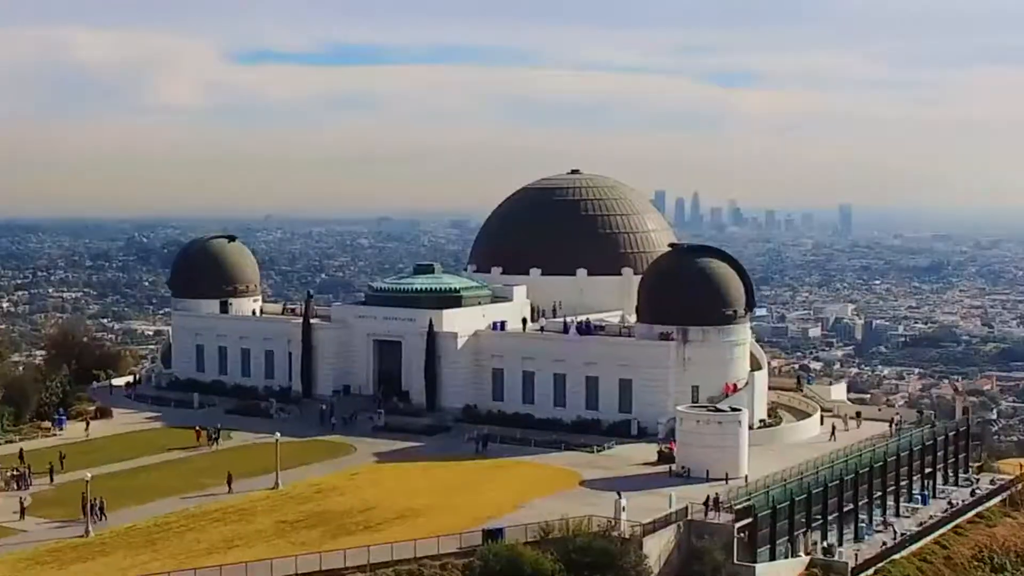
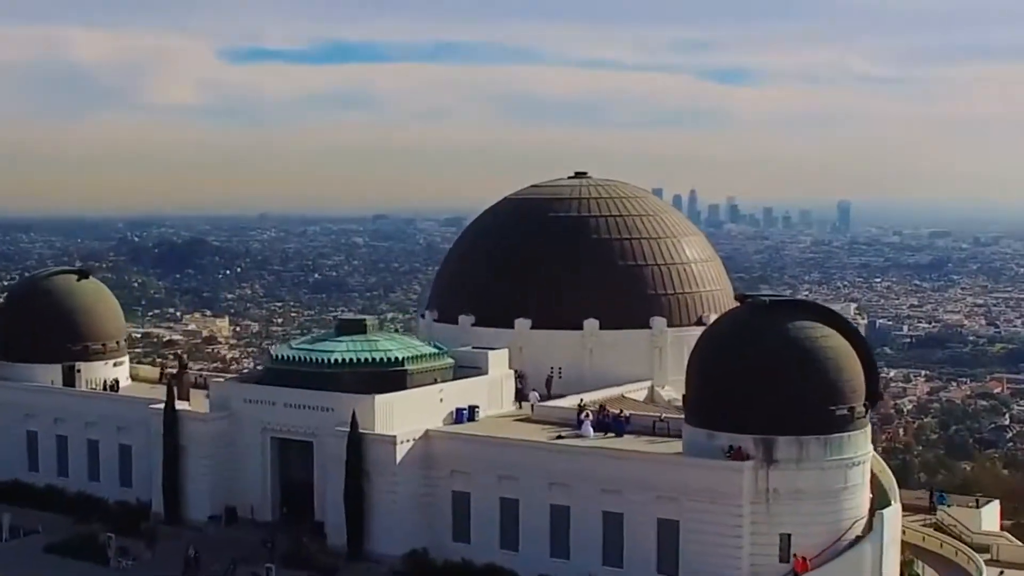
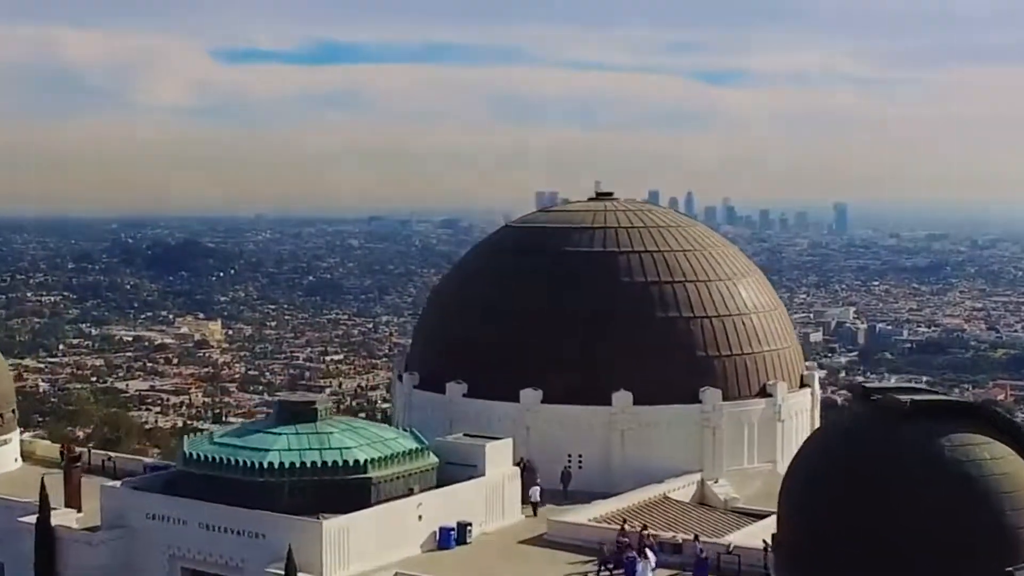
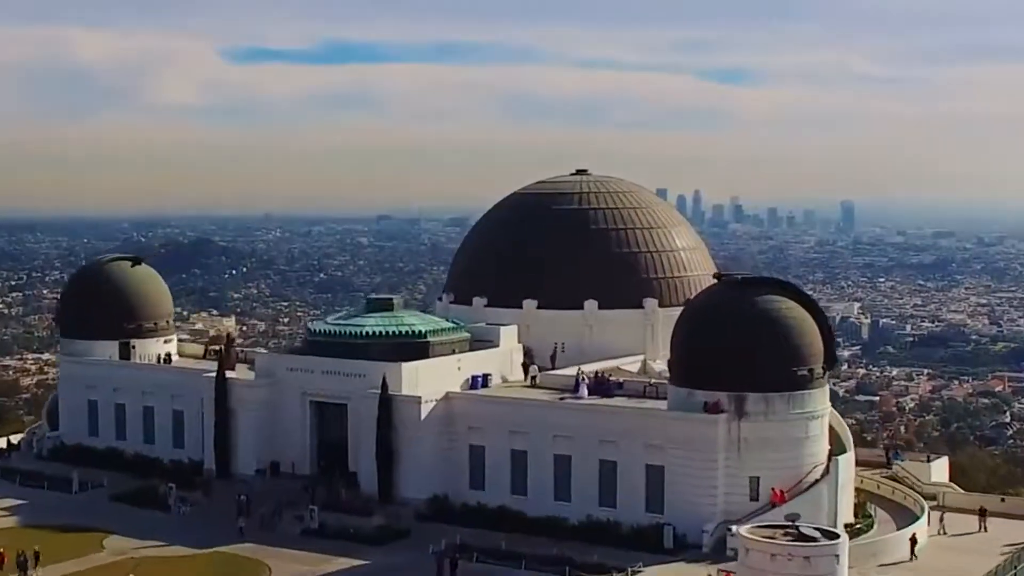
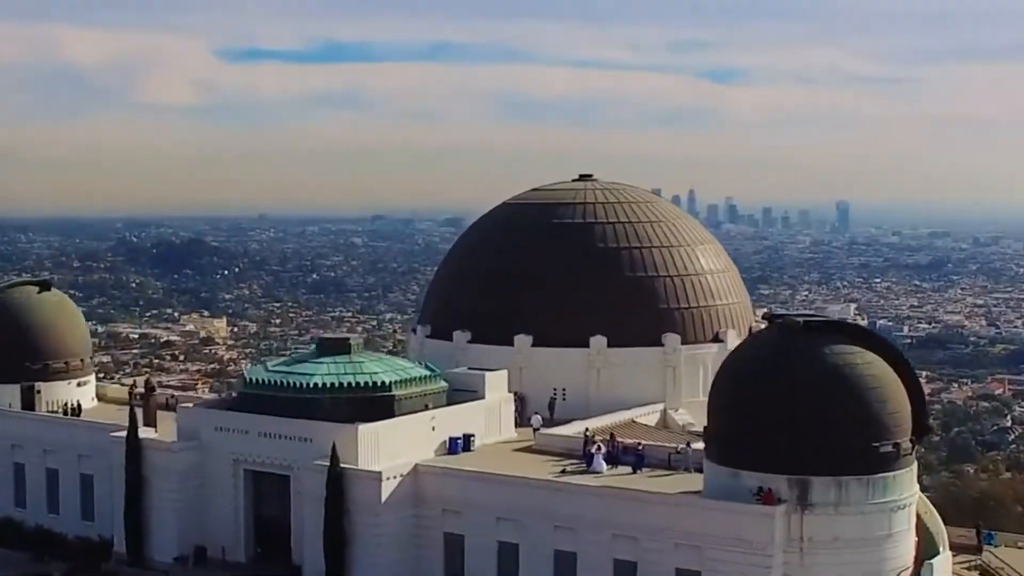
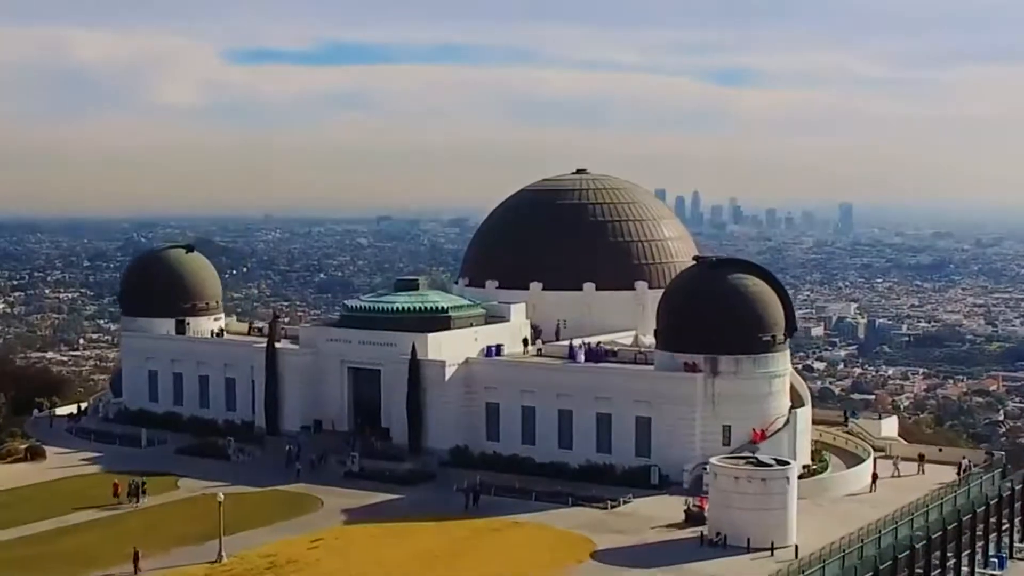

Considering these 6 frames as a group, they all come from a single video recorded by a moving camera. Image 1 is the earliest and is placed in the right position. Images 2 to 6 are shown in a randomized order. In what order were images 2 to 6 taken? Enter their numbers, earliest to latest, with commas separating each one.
6, 4, 2, 5, 3
